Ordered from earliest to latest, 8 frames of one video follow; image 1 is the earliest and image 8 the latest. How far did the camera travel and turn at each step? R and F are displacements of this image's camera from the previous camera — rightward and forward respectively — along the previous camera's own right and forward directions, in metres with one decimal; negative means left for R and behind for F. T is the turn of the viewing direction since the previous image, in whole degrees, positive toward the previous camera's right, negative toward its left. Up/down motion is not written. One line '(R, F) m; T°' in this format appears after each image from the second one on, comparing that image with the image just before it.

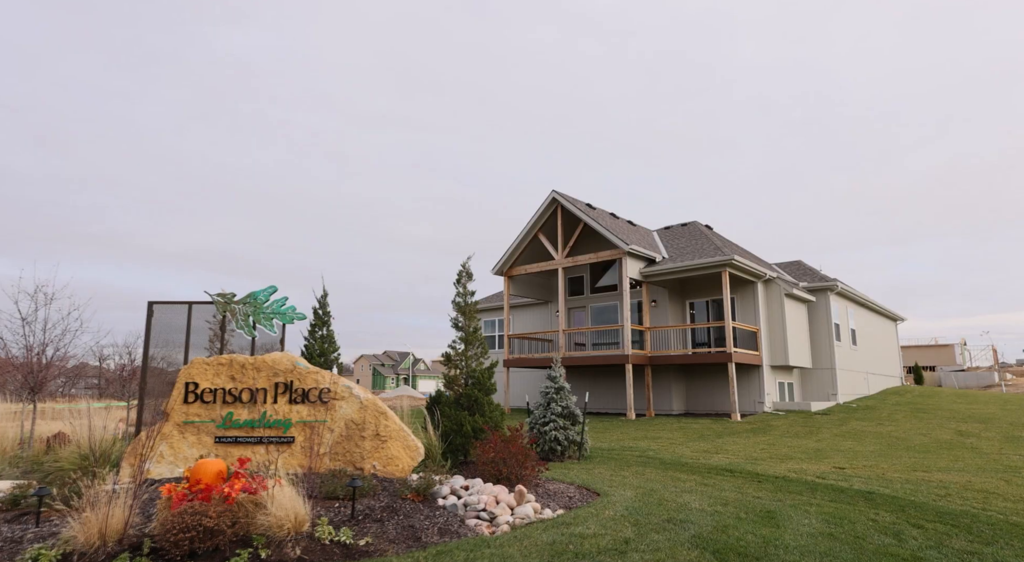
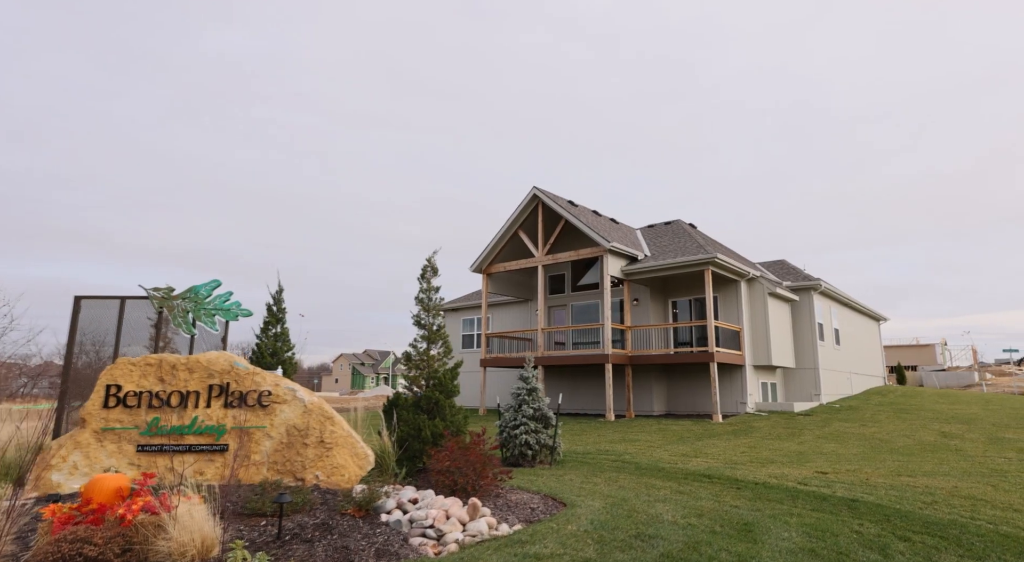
(+0.3, +0.5) m; +1°
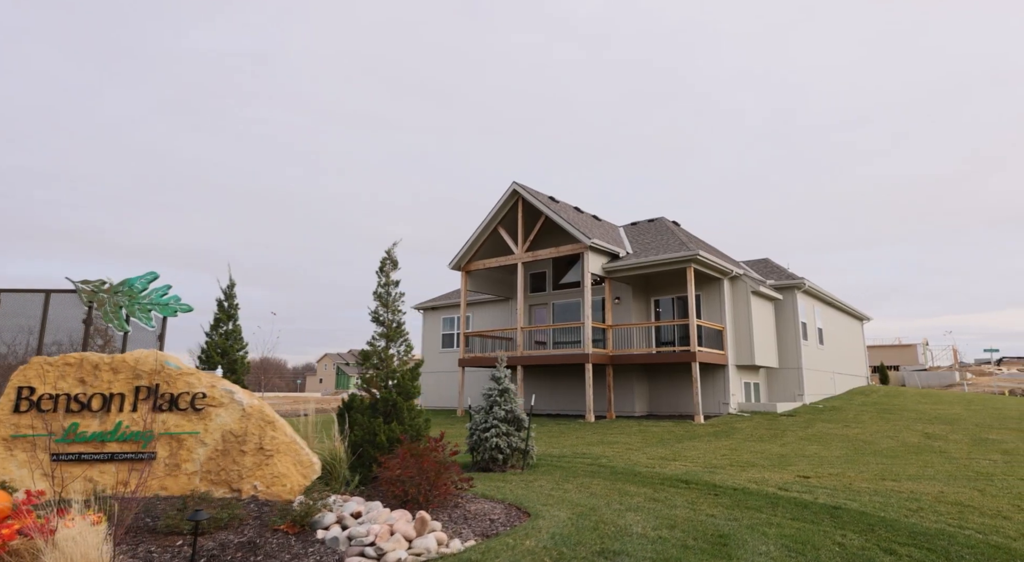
(+0.3, +0.4) m; +1°
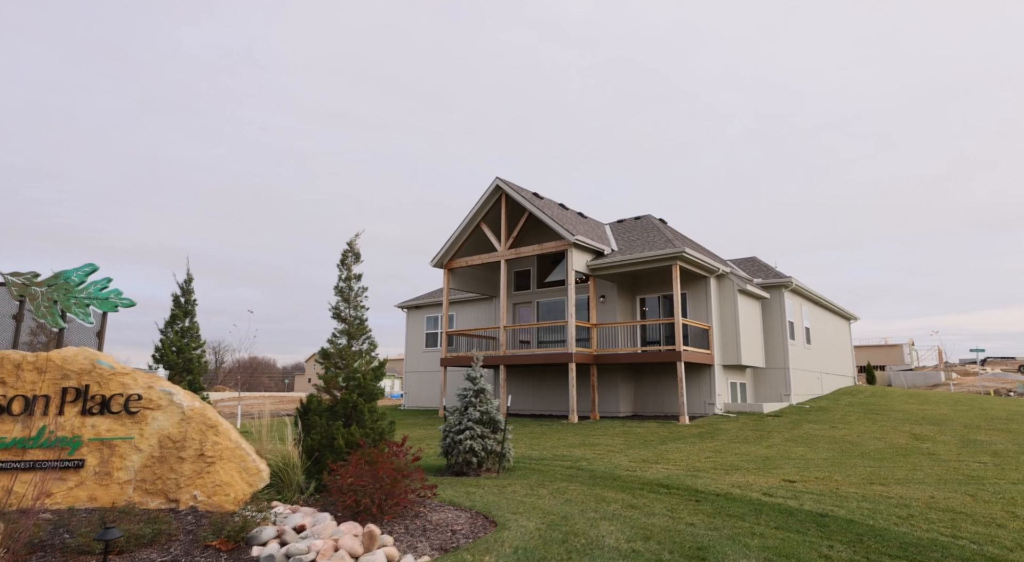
(+0.2, +0.4) m; +1°
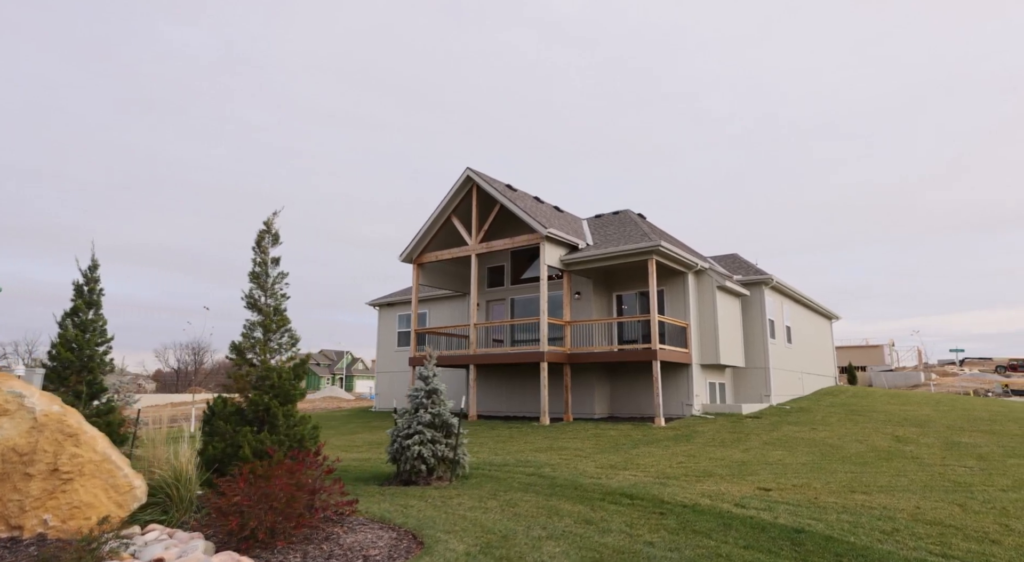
(+0.4, +0.7) m; +1°
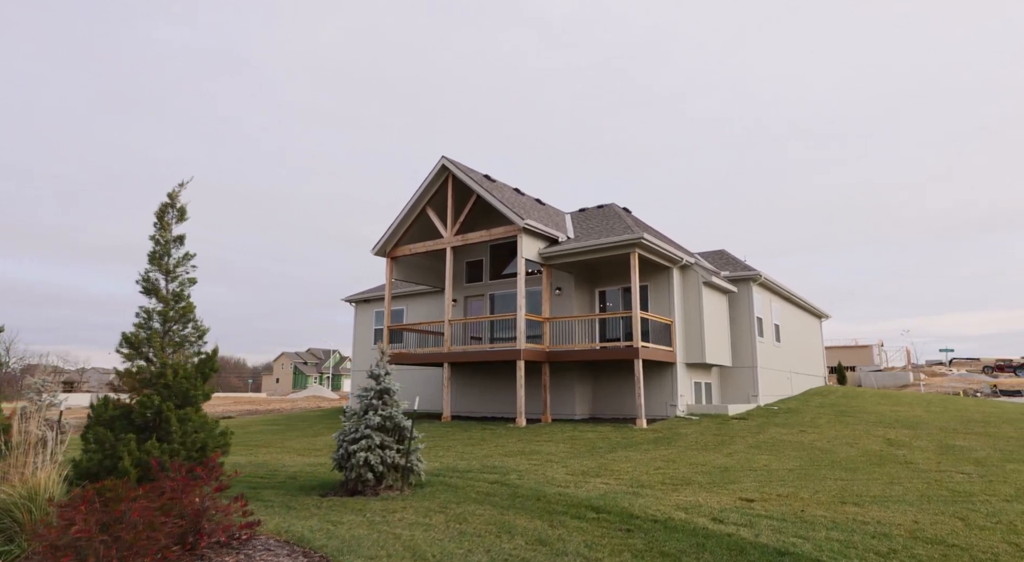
(+0.4, +0.8) m; +1°
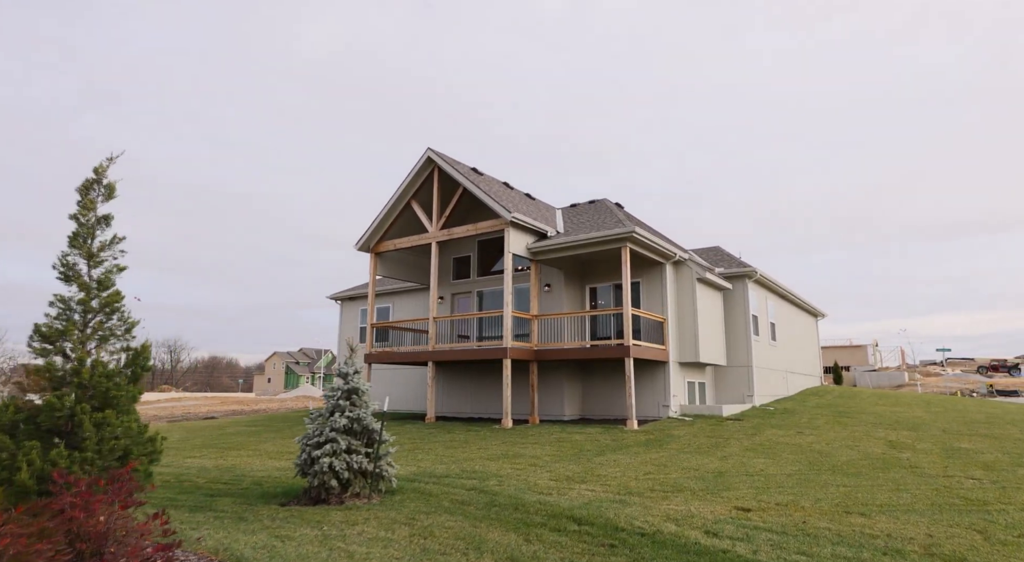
(+0.2, +0.6) m; 0°
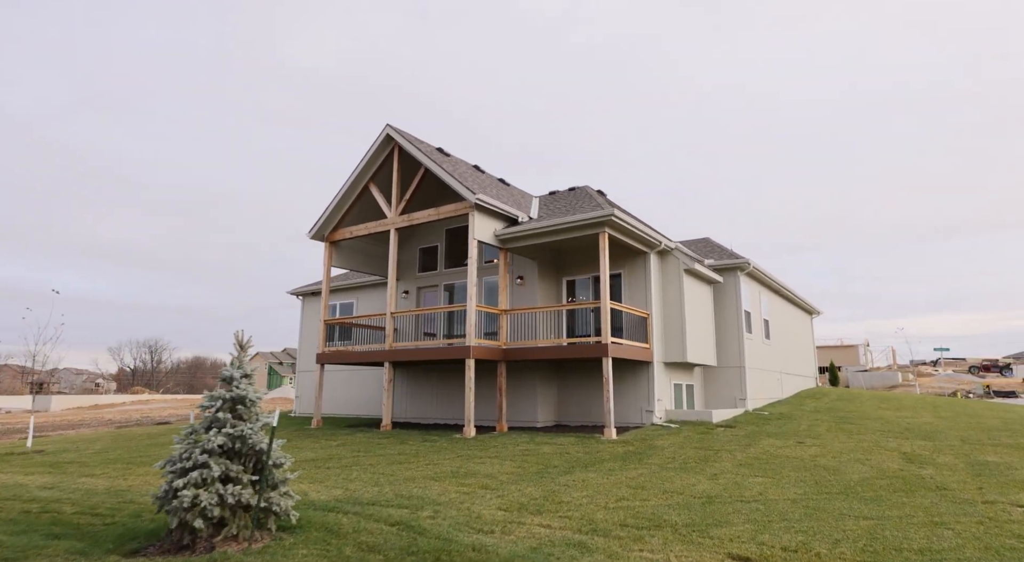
(+0.5, +1.6) m; +1°
